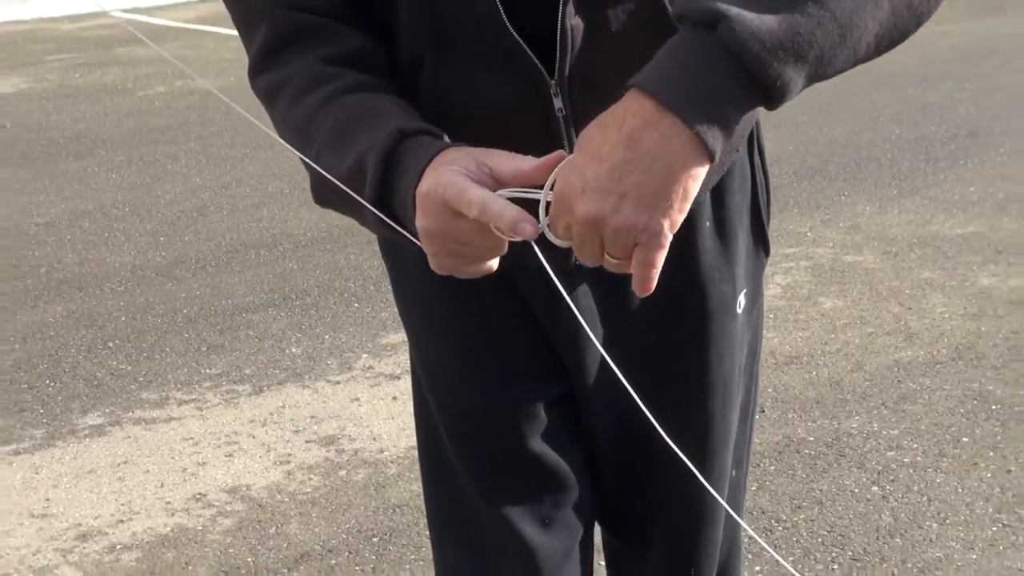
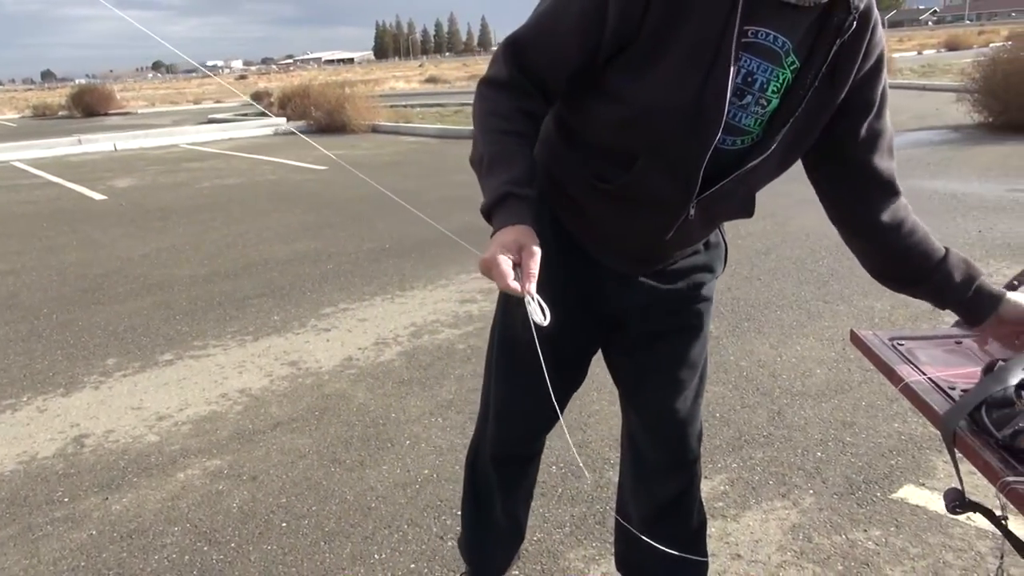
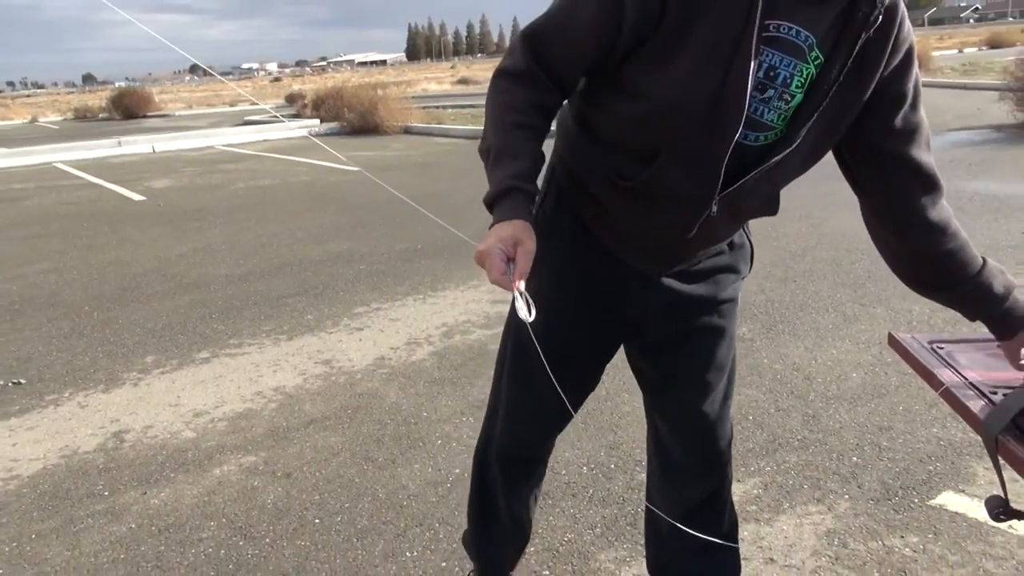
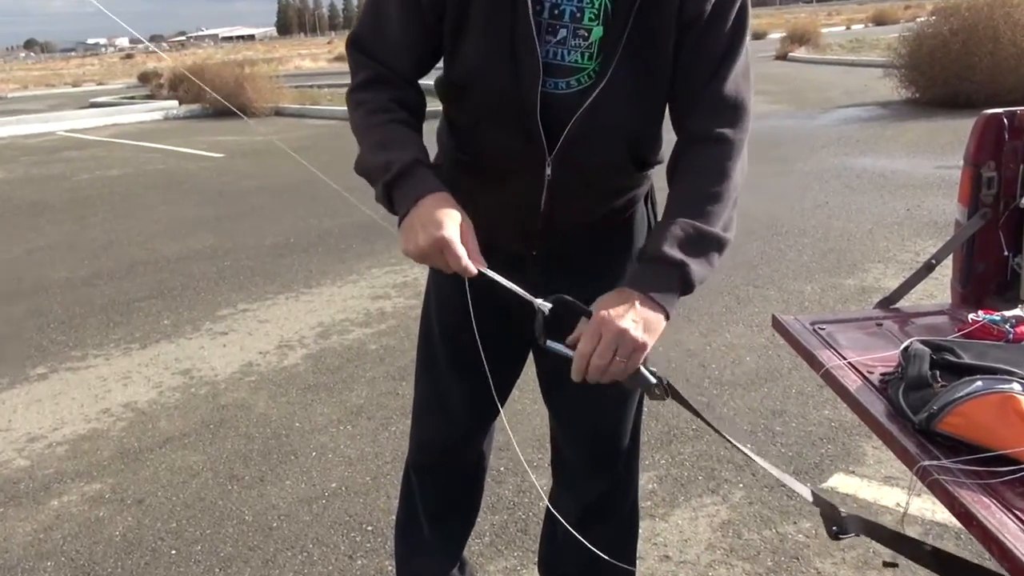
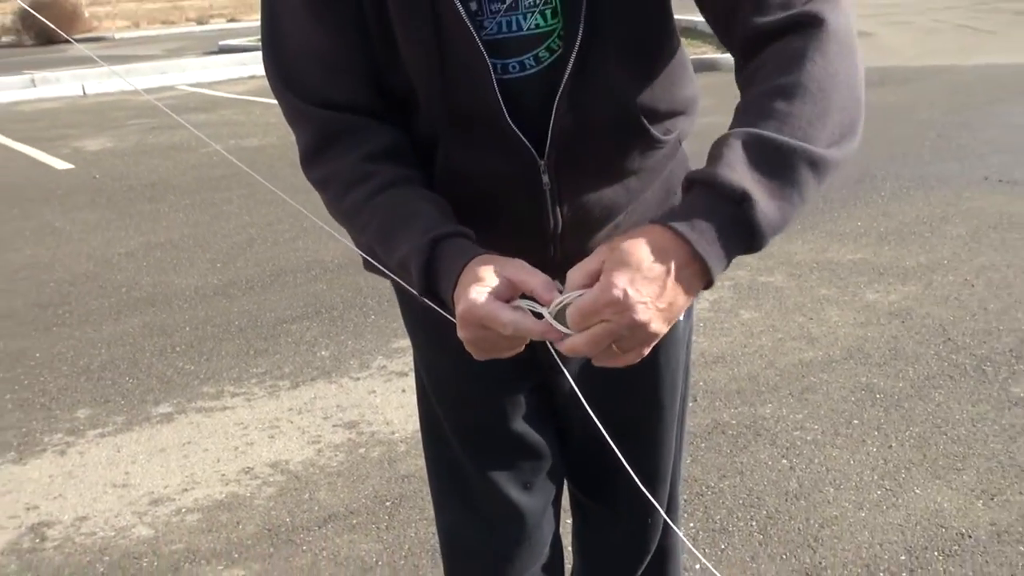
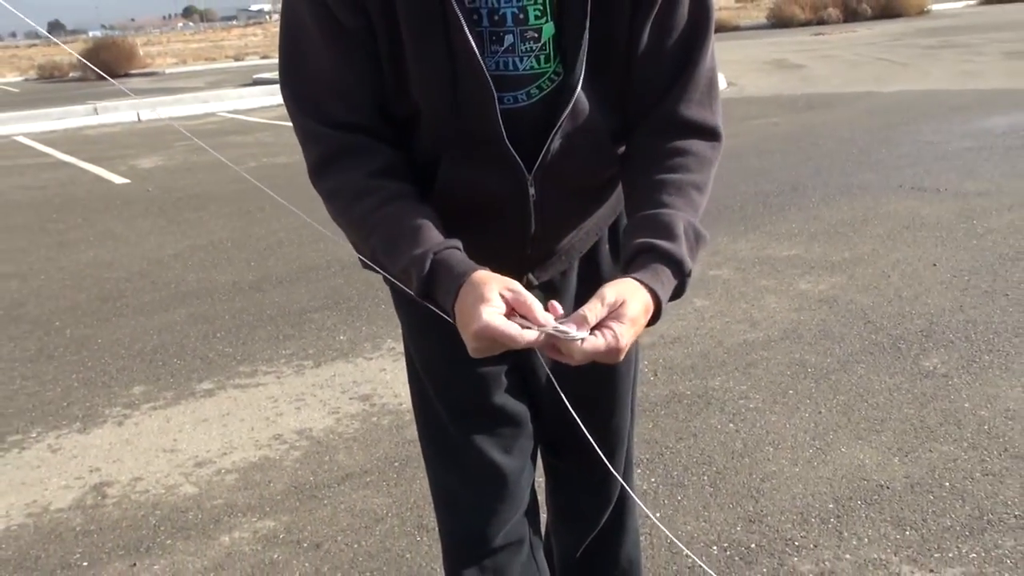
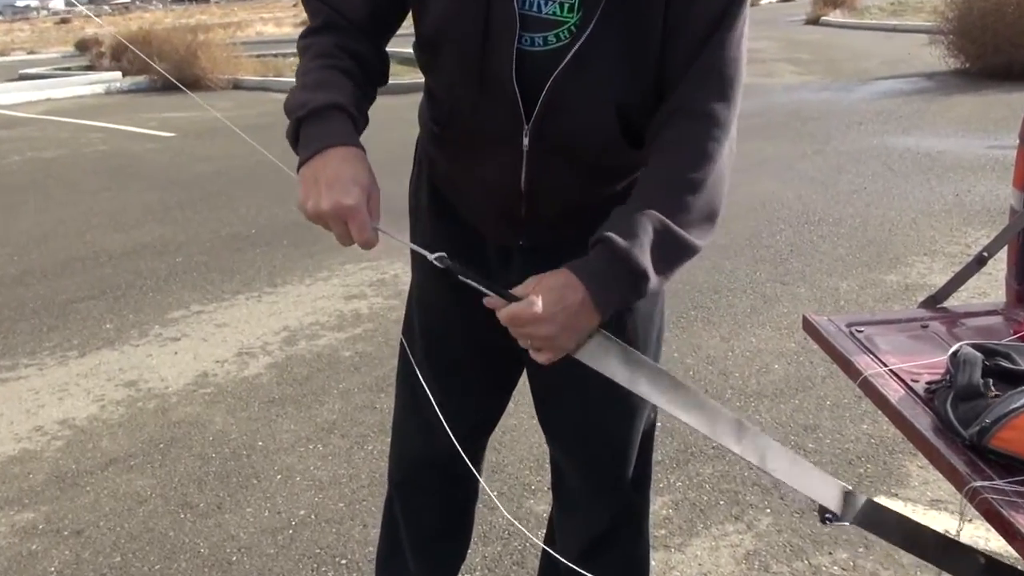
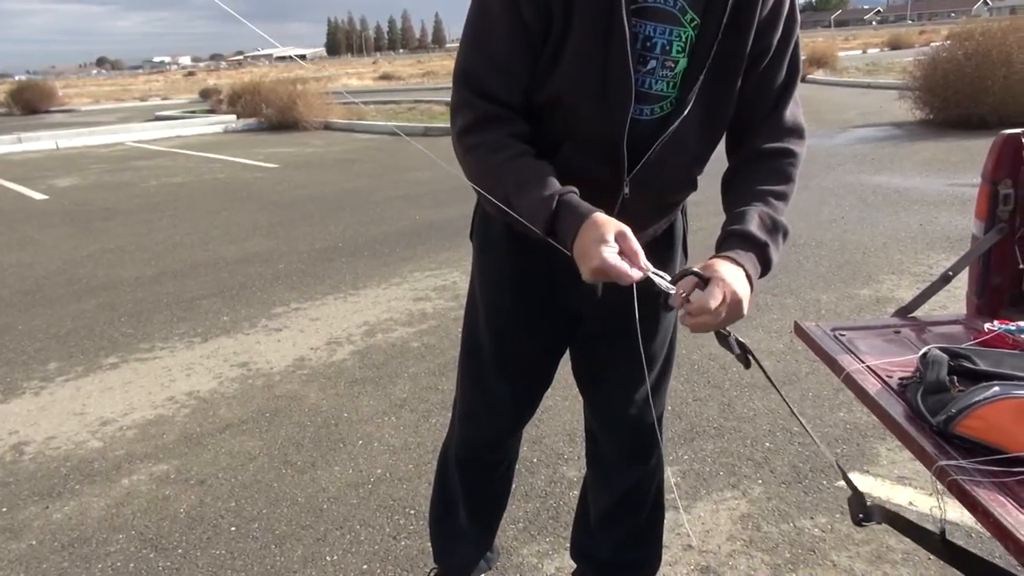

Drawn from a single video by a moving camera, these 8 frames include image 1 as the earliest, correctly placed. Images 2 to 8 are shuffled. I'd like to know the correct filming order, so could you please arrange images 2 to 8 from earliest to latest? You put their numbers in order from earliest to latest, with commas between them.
5, 6, 3, 2, 8, 4, 7
